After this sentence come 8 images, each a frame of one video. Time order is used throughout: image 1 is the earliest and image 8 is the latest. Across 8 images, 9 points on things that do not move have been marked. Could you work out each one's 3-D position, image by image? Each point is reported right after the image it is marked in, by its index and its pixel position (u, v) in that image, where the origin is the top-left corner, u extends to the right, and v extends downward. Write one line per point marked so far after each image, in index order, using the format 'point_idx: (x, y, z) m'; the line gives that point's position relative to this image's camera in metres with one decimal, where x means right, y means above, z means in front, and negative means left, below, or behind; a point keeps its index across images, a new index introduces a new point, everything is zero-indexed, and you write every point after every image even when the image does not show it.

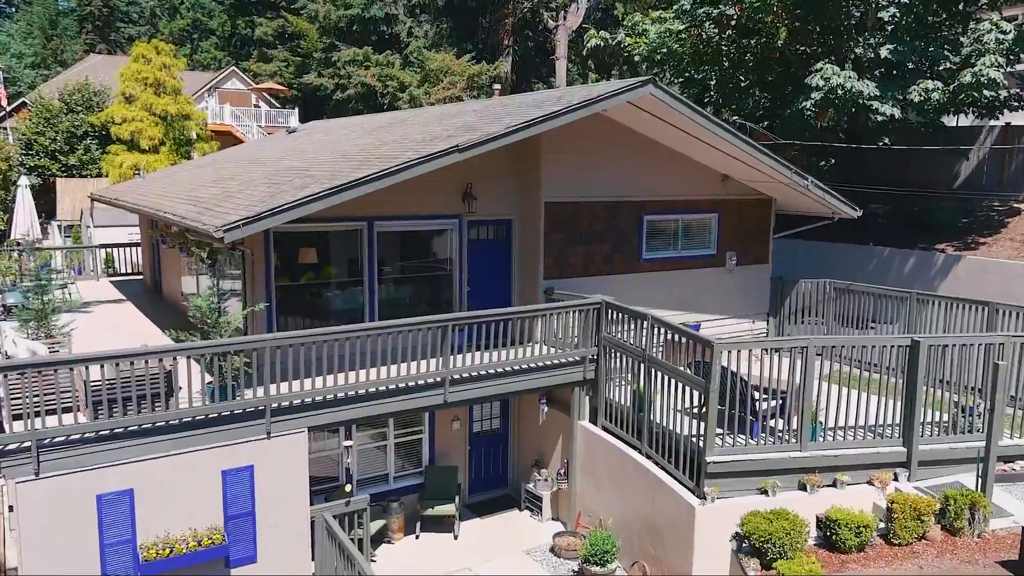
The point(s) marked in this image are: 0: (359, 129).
0: (-3.1, +3.1, +16.0) m
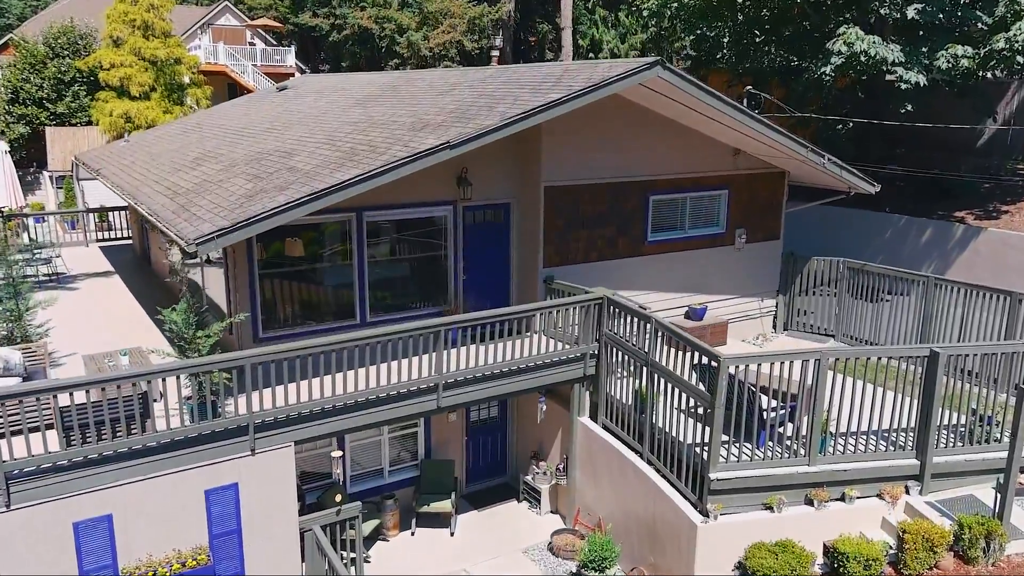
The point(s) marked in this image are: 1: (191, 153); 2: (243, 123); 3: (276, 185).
0: (-3.1, +3.6, +15.1) m
1: (-5.6, +2.3, +13.8) m
2: (-5.4, +3.2, +15.8) m
3: (-2.9, +1.3, +9.7) m
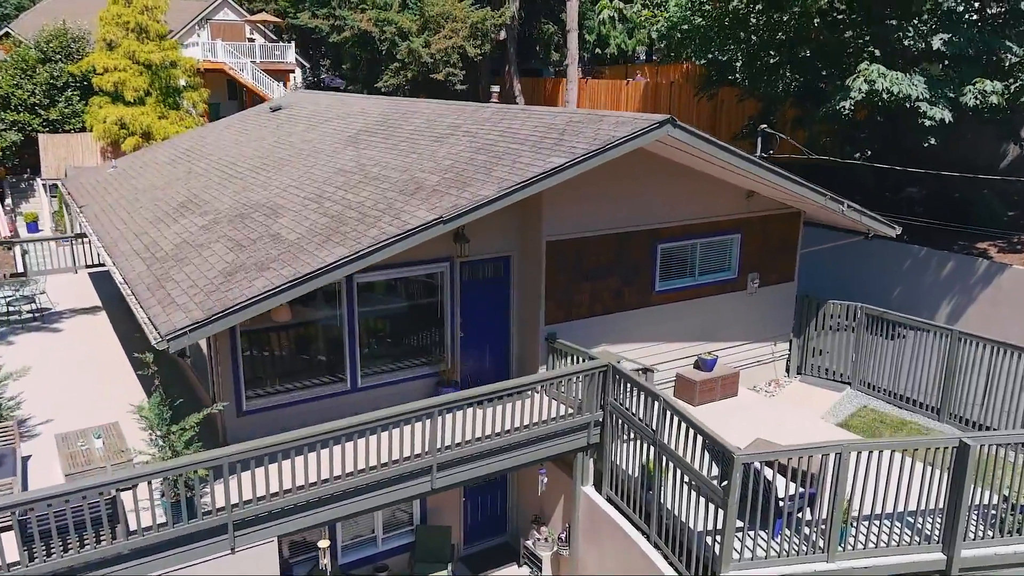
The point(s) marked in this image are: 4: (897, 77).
0: (-3.1, +2.8, +14.4) m
1: (-5.5, +1.5, +13.1) m
2: (-5.3, +2.5, +15.1) m
3: (-2.9, +0.4, +9.0) m
4: (+6.7, +3.6, +13.8) m
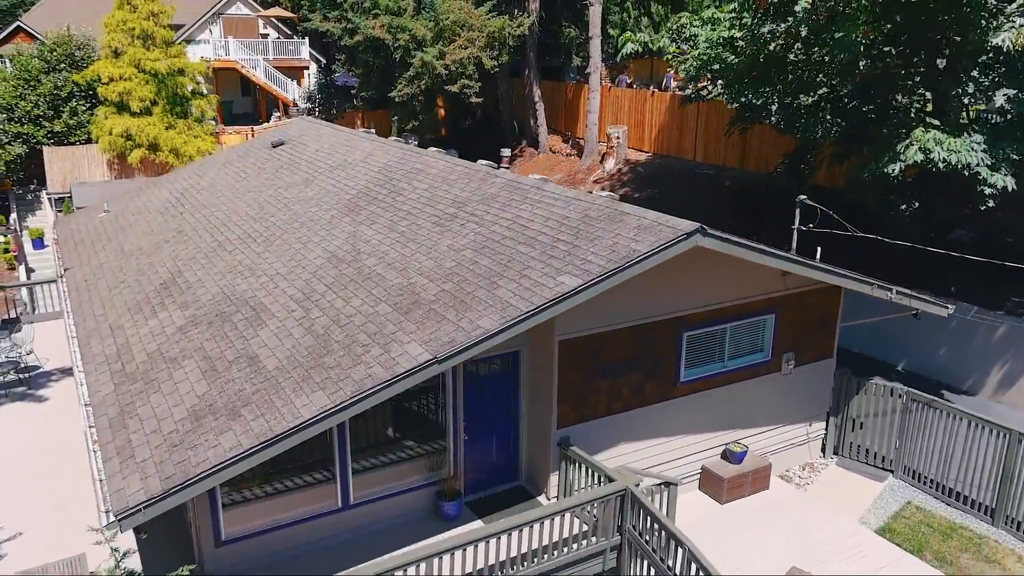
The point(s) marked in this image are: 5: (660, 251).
0: (-2.9, +1.6, +13.3) m
1: (-5.4, +0.3, +12.1) m
2: (-5.1, +1.3, +14.1) m
3: (-2.8, -1.0, +8.0) m
4: (+6.9, +2.3, +12.4) m
5: (+1.5, +0.4, +8.3) m
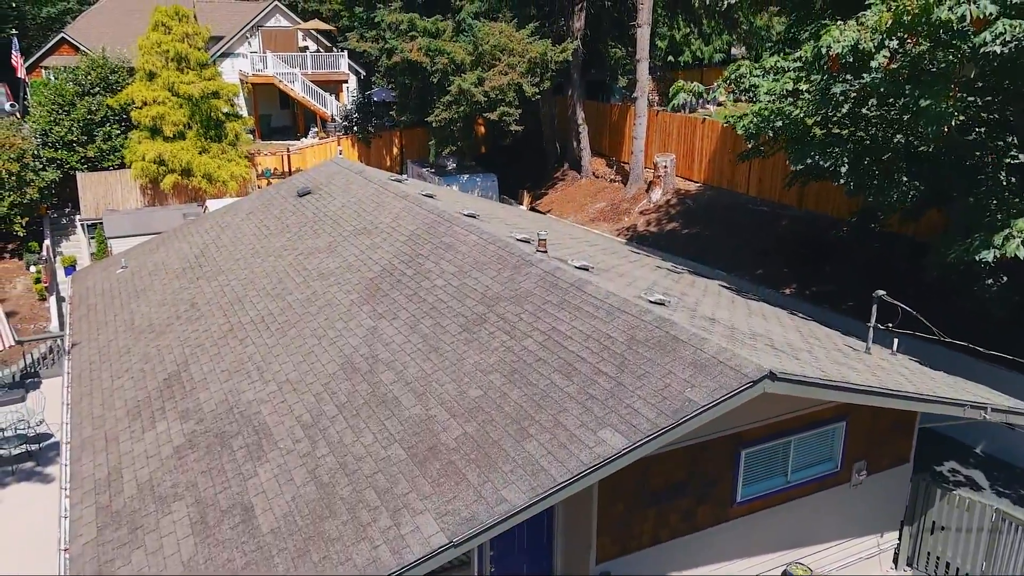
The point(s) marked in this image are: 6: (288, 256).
0: (-2.3, +0.3, +12.2) m
1: (-4.9, -1.0, +11.2) m
2: (-4.5, +0.1, +13.1) m
3: (-2.6, -2.4, +6.9) m
4: (+7.4, +0.9, +10.8) m
5: (+1.8, -1.0, +7.0) m
6: (-3.9, +0.6, +13.7) m
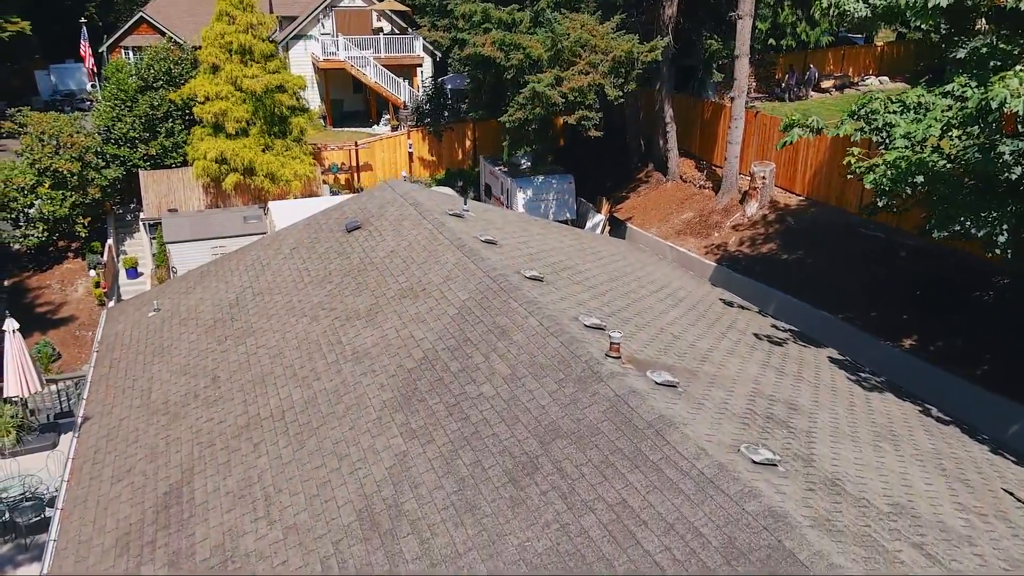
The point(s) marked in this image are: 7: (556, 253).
0: (-1.4, -0.8, +10.4) m
1: (-4.1, -2.1, +9.6) m
2: (-3.5, -0.9, +11.5) m
3: (-2.3, -3.7, +5.2) m
4: (+8.1, -0.6, +8.0) m
5: (+2.1, -2.5, +4.8) m
6: (-2.8, -0.4, +12.0) m
7: (+0.8, +0.6, +14.5) m
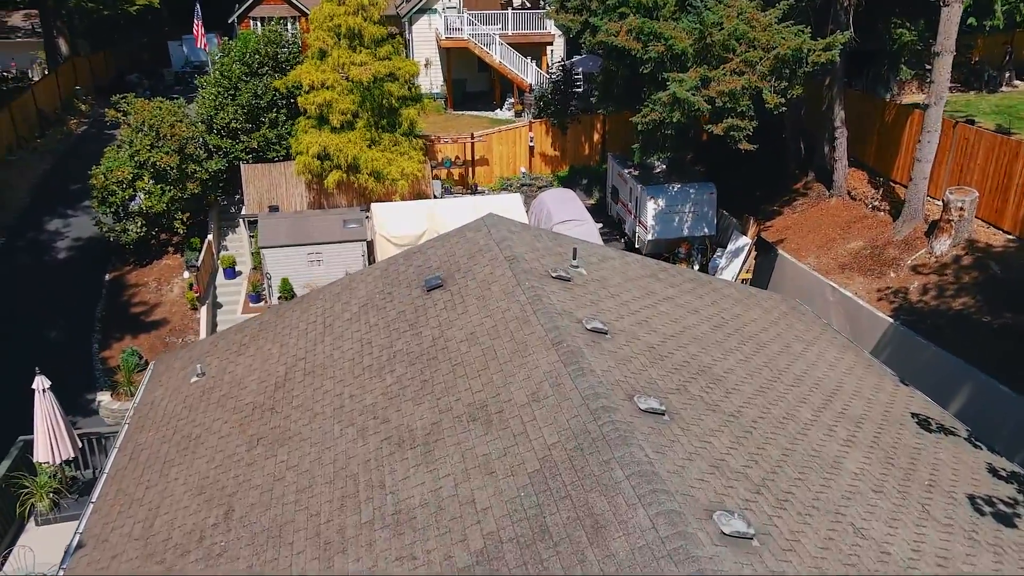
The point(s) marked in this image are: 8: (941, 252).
0: (-0.5, -2.2, +7.4) m
1: (-3.4, -3.4, +7.2) m
2: (-2.4, -2.2, +8.8) m
3: (-2.4, -5.3, +2.6) m
4: (+8.5, -2.7, +3.5) m
5: (+2.0, -4.3, +1.4) m
6: (-1.6, -1.7, +9.2) m
7: (+2.4, -0.7, +11.1) m
8: (+10.1, +0.8, +18.7) m
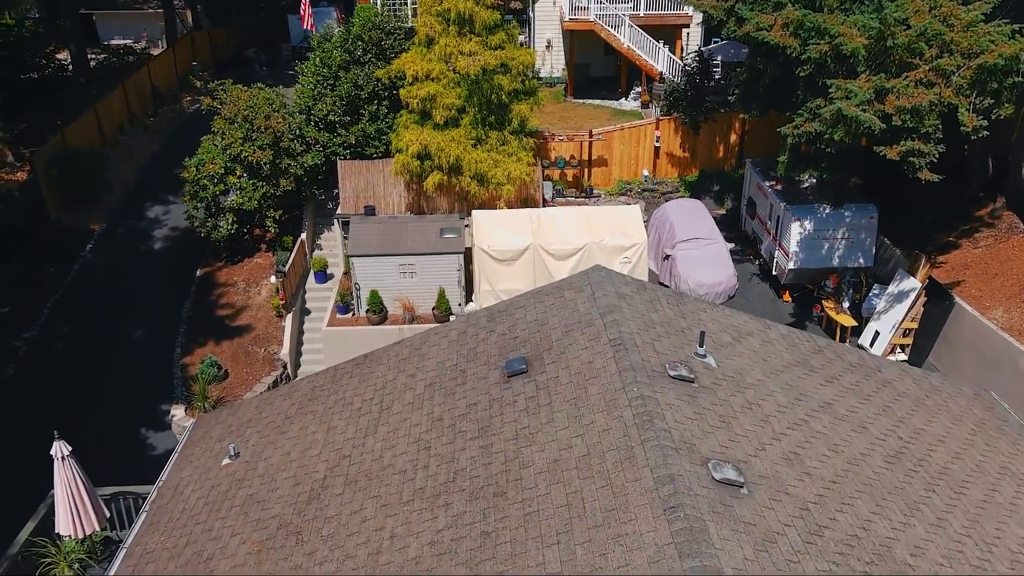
0: (-0.1, -3.4, +4.8) m
1: (-3.0, -4.4, +5.1) m
2: (-1.8, -3.3, +6.5) m
3: (-2.8, -6.6, +0.5) m
4: (+8.2, -4.6, -0.3) m
5: (+1.4, -5.9, -1.3) m
6: (-0.9, -2.8, +6.8) m
7: (+3.4, -2.0, +8.0) m
8: (+12.2, -0.7, +14.4) m
